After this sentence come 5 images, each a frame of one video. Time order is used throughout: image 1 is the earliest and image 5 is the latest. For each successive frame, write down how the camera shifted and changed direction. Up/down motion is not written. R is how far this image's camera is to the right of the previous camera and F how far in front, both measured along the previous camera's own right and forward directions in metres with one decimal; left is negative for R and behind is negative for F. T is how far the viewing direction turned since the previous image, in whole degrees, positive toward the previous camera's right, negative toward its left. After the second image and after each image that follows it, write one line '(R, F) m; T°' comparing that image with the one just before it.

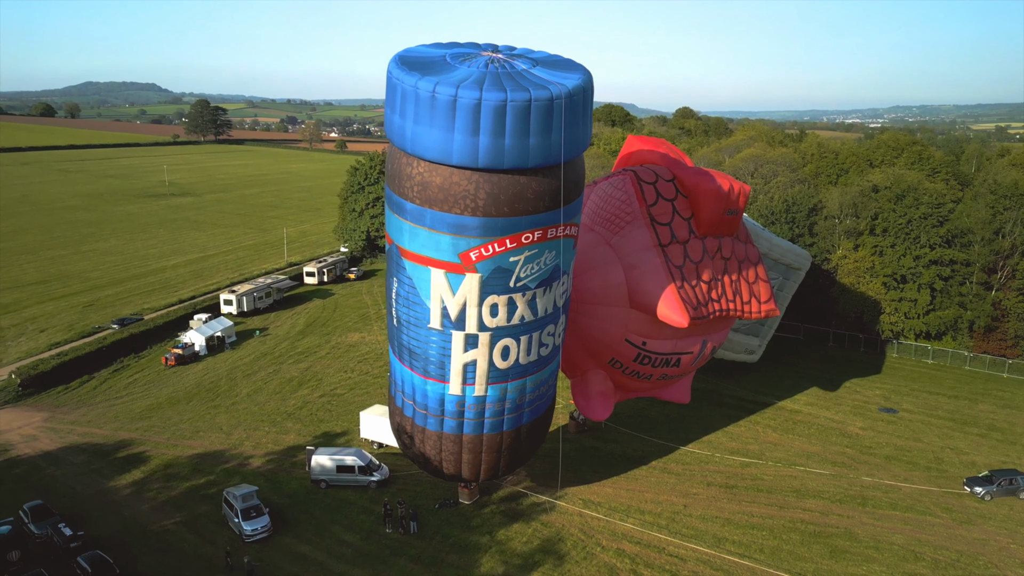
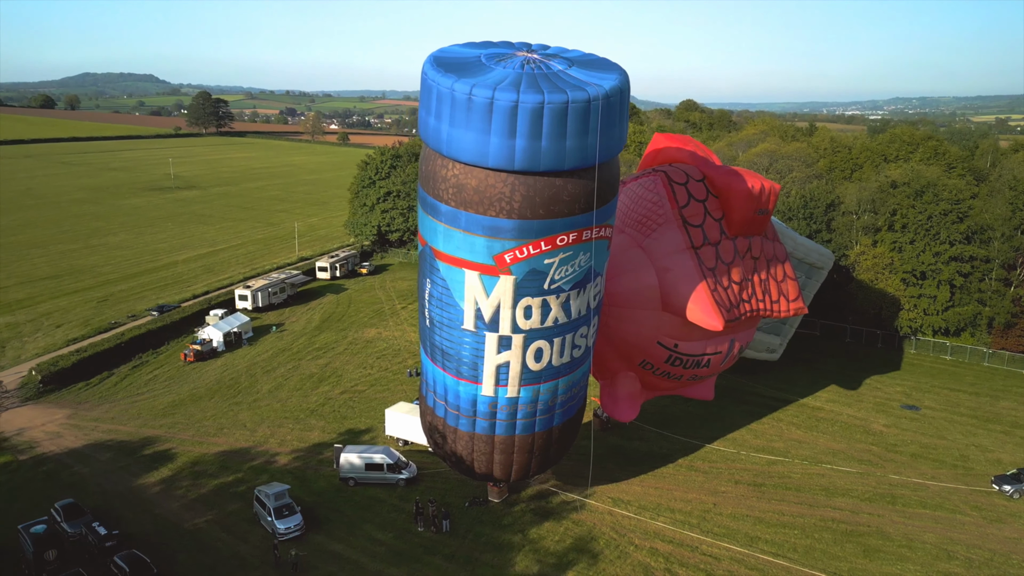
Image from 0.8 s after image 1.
(-0.8, +0.1) m; 0°
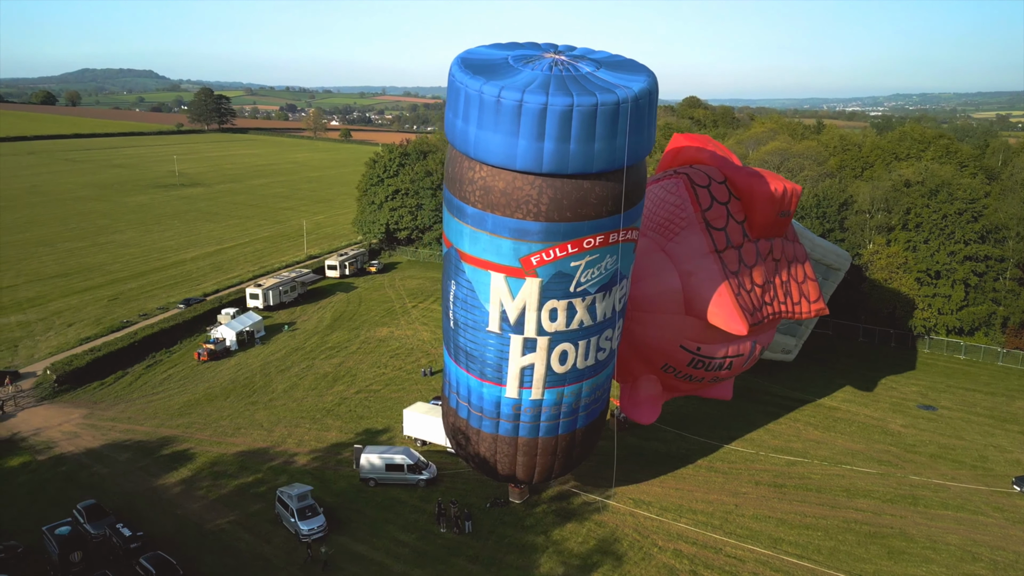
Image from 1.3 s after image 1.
(-0.6, 0.0) m; 0°
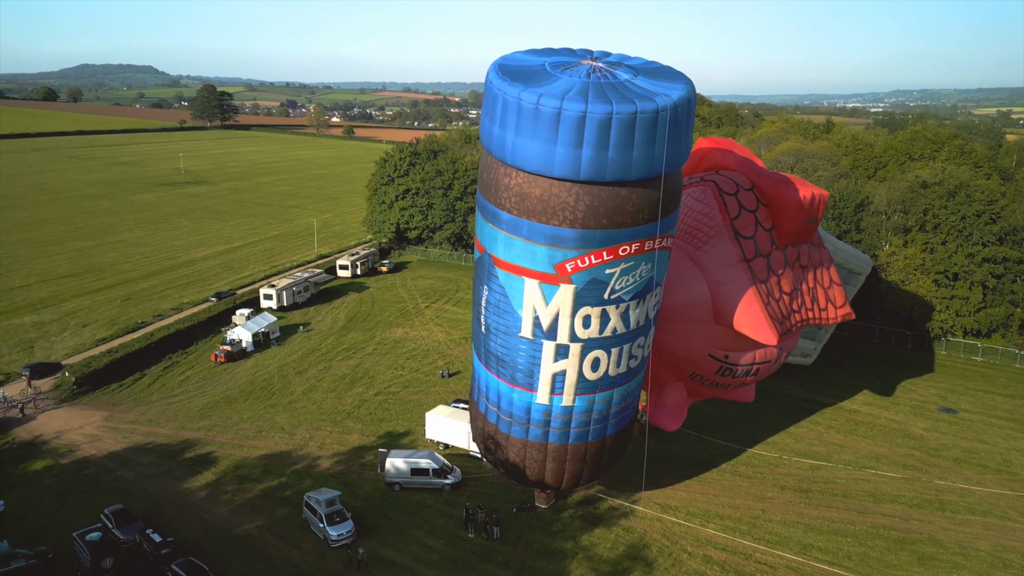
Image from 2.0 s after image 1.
(-0.7, +0.1) m; 0°
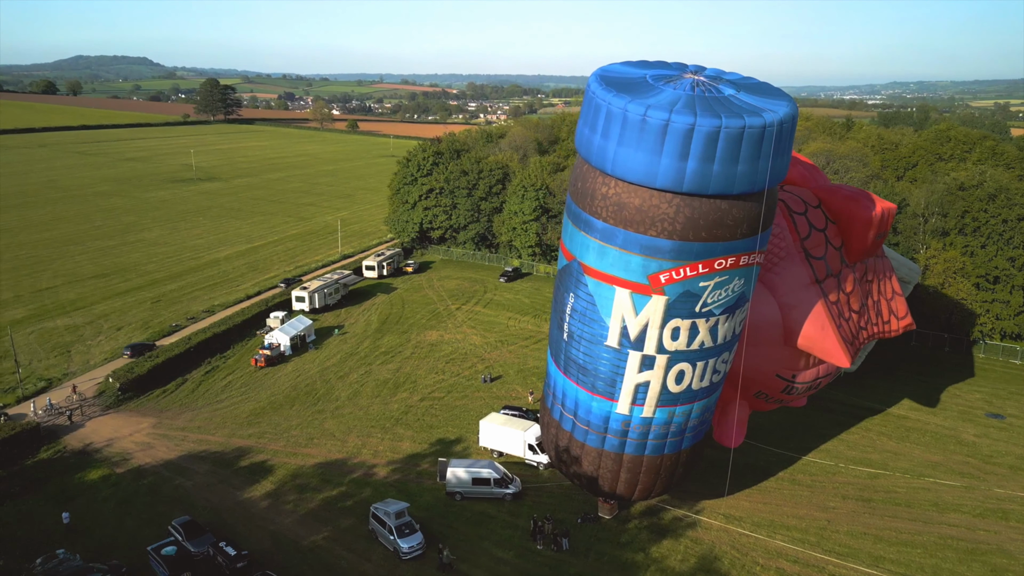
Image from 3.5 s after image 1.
(-1.8, +0.1) m; 0°
